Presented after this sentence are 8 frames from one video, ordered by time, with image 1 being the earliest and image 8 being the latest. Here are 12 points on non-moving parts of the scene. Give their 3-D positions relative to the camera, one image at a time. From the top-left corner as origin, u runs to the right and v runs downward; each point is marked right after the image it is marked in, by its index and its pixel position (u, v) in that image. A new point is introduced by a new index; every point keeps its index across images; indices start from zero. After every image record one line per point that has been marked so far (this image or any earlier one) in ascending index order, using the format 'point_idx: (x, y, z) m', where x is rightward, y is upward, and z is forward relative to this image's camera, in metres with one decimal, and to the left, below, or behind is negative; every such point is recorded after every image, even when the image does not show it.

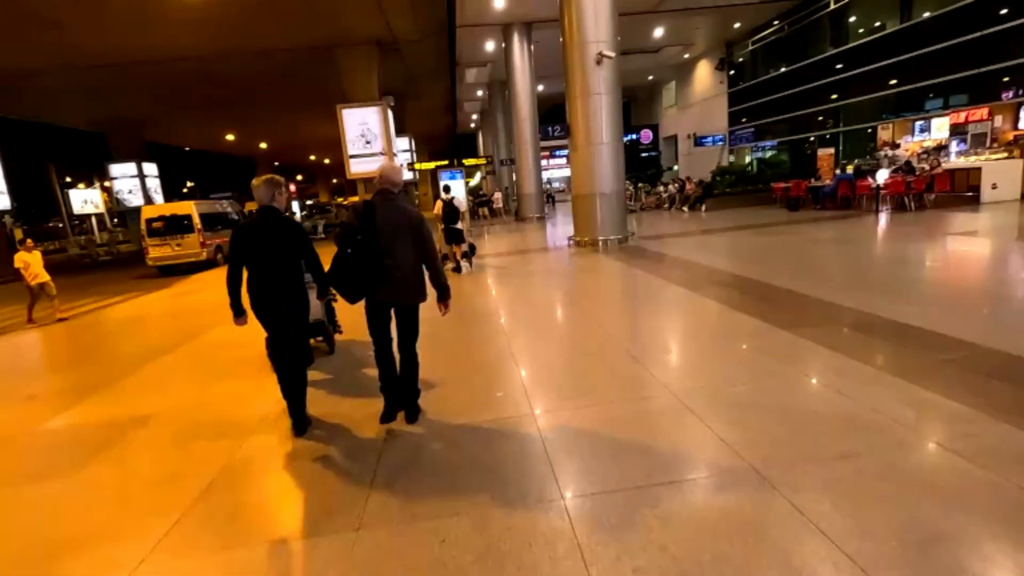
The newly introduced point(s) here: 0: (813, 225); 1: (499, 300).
0: (+6.7, +1.6, +12.2) m
1: (-0.5, +0.5, +10.6) m
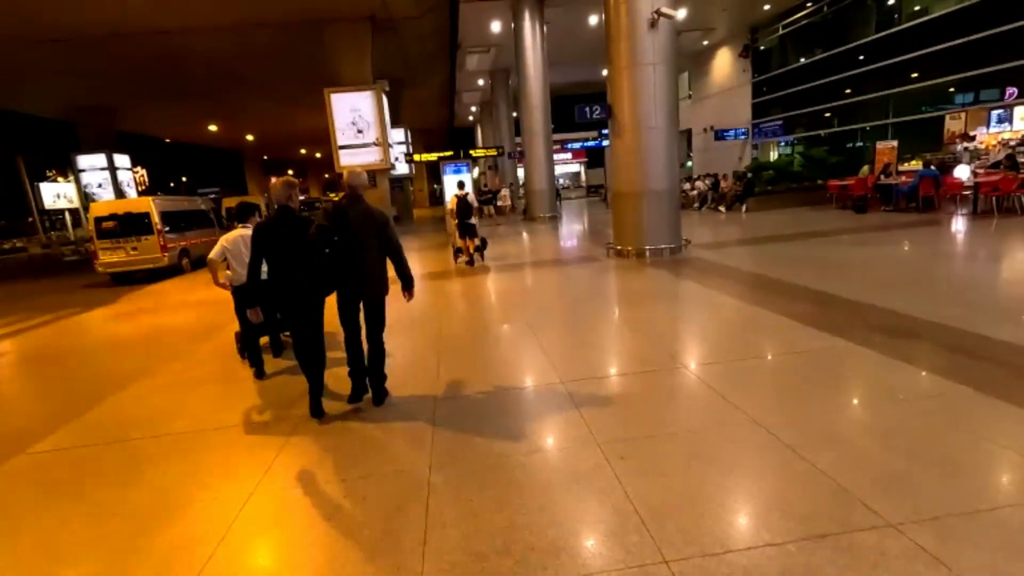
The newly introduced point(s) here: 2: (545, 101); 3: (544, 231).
0: (+7.1, +1.3, +10.4) m
1: (-0.1, +0.2, +8.7) m
2: (+1.3, +6.7, +18.8) m
3: (+0.9, +1.8, +16.9) m
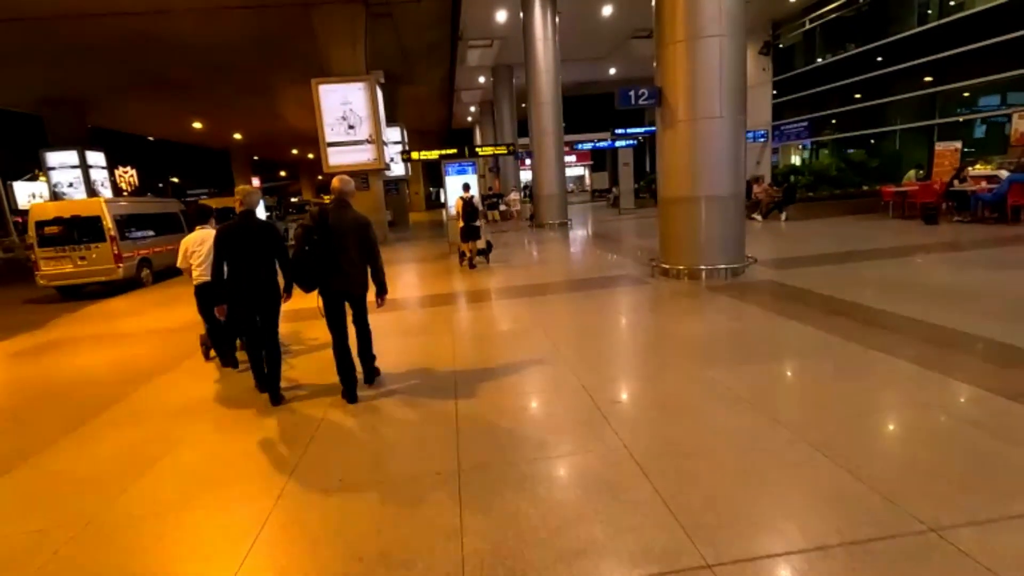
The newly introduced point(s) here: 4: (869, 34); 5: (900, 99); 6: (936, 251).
0: (+7.3, +0.9, +8.9) m
1: (+0.1, -0.1, +7.1) m
2: (+1.5, +6.2, +17.3) m
3: (+1.1, +1.4, +15.4) m
4: (+13.4, +9.5, +19.8) m
5: (+13.8, +6.7, +18.9) m
6: (+6.6, +0.6, +8.3) m
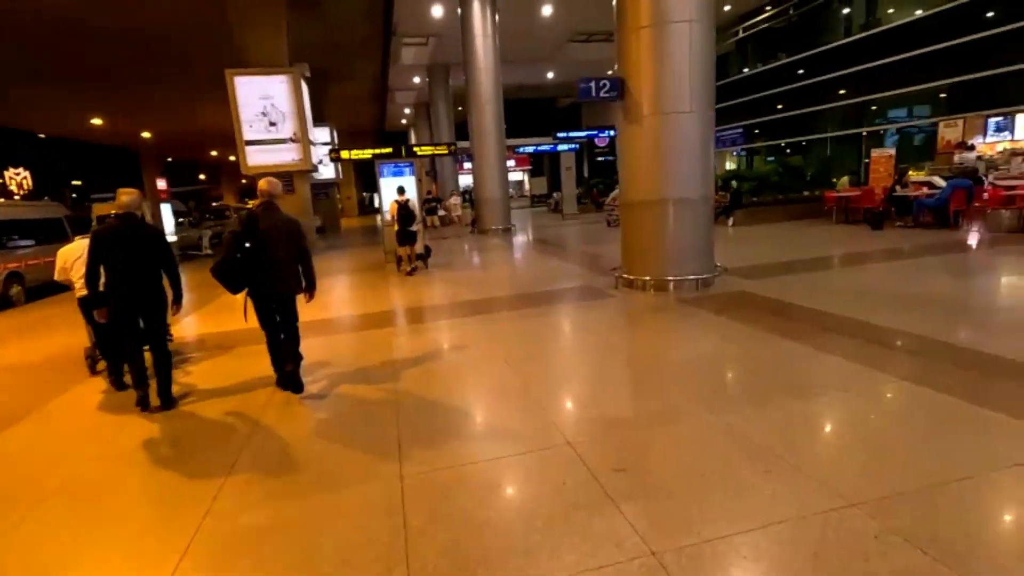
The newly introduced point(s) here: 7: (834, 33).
0: (+6.4, +0.8, +8.9) m
1: (-0.5, -0.3, +6.3) m
2: (-0.4, +6.0, +16.6) m
3: (-0.5, +1.2, +14.6) m
4: (+11.0, +9.4, +20.5) m
5: (+11.6, +6.6, +19.7) m
6: (+5.8, +0.5, +8.3) m
7: (+11.4, +9.1, +19.0) m
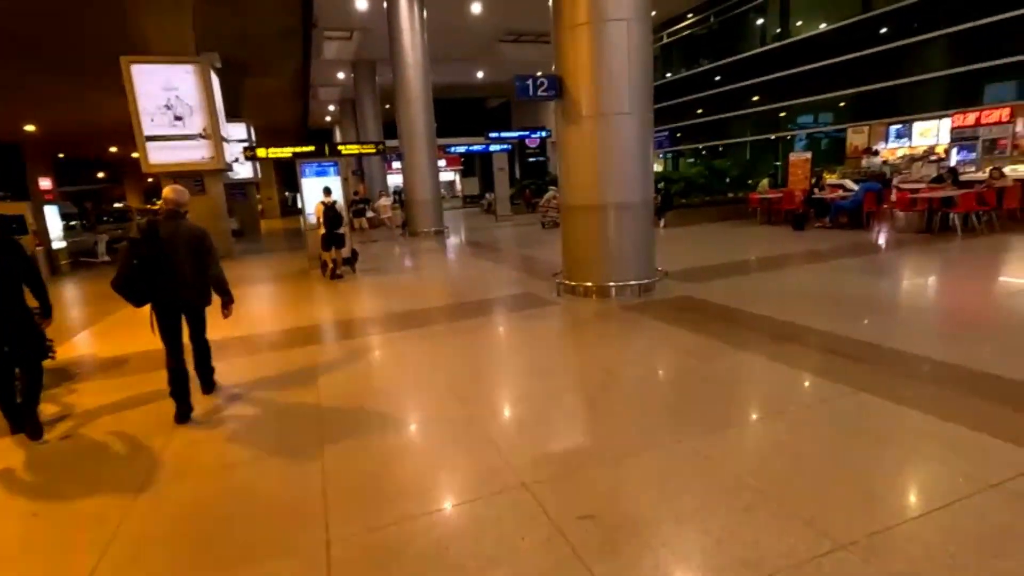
0: (+5.3, +0.8, +9.3) m
1: (-1.2, -0.4, +5.9) m
2: (-2.6, +5.9, +16.1) m
3: (-2.3, +1.1, +14.1) m
4: (+8.3, +9.5, +21.4) m
5: (+9.0, +6.7, +20.6) m
6: (+4.8, +0.5, +8.6) m
7: (+8.8, +9.2, +19.9) m
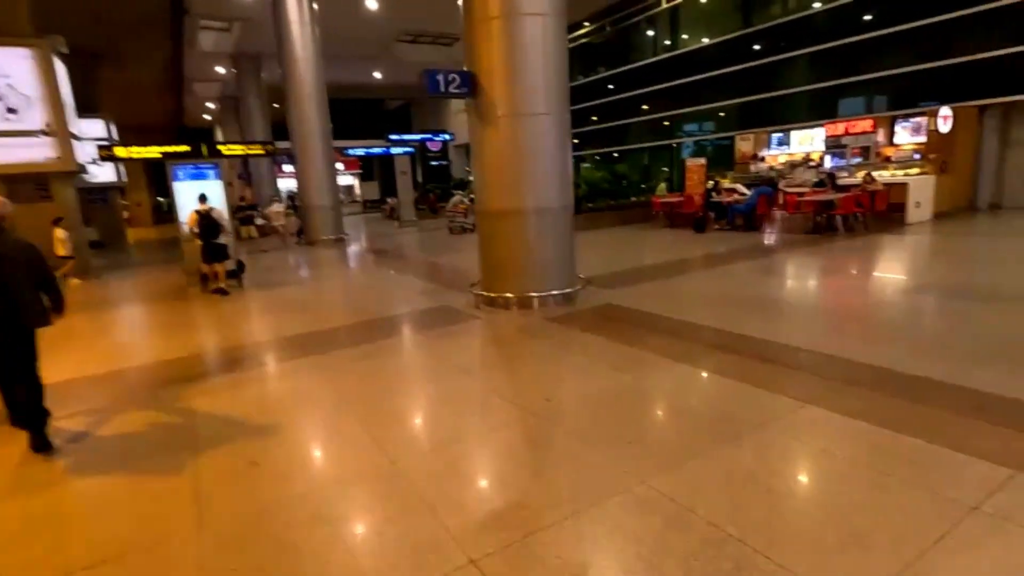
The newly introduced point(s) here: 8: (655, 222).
0: (+3.7, +0.8, +9.7) m
1: (-2.0, -0.6, +5.2) m
2: (-5.4, +5.5, +15.0) m
3: (-4.6, +0.8, +13.1) m
4: (+4.2, +9.5, +22.2) m
5: (+5.1, +6.7, +21.5) m
6: (+3.4, +0.5, +8.9) m
7: (+5.0, +9.2, +20.8) m
8: (+3.4, +1.6, +12.6) m
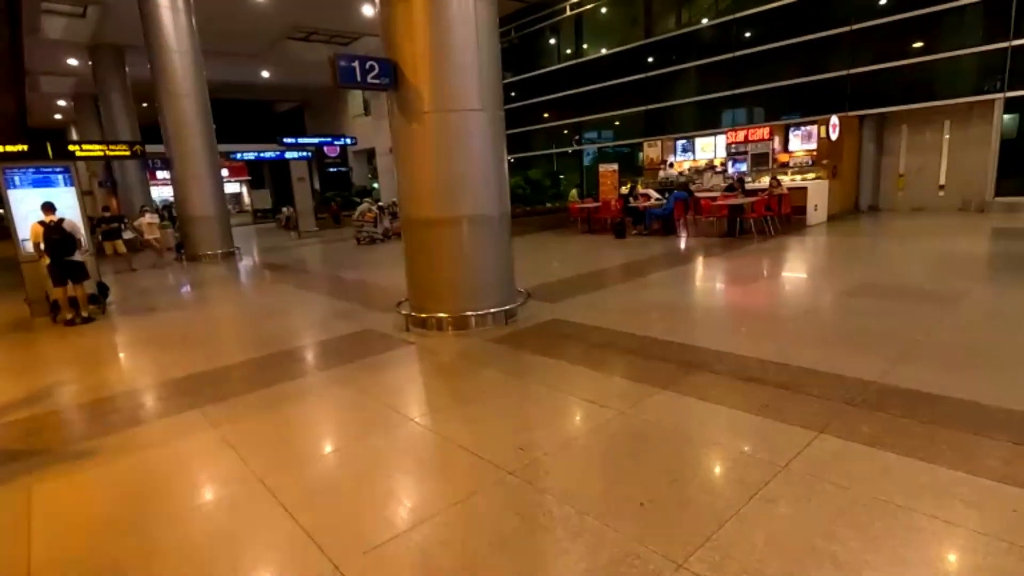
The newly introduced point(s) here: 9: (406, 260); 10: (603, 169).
0: (+2.3, +0.7, +9.7) m
1: (-2.5, -0.8, +4.2) m
2: (-7.8, +5.0, +13.3) m
3: (-6.5, +0.3, +11.6) m
4: (+0.2, +9.2, +22.1) m
5: (+1.3, +6.5, +21.6) m
6: (+2.1, +0.4, +8.9) m
7: (+1.3, +9.0, +20.9) m
8: (+1.4, +1.4, +12.5) m
9: (-1.0, +0.3, +4.9) m
10: (+2.1, +2.8, +12.5) m
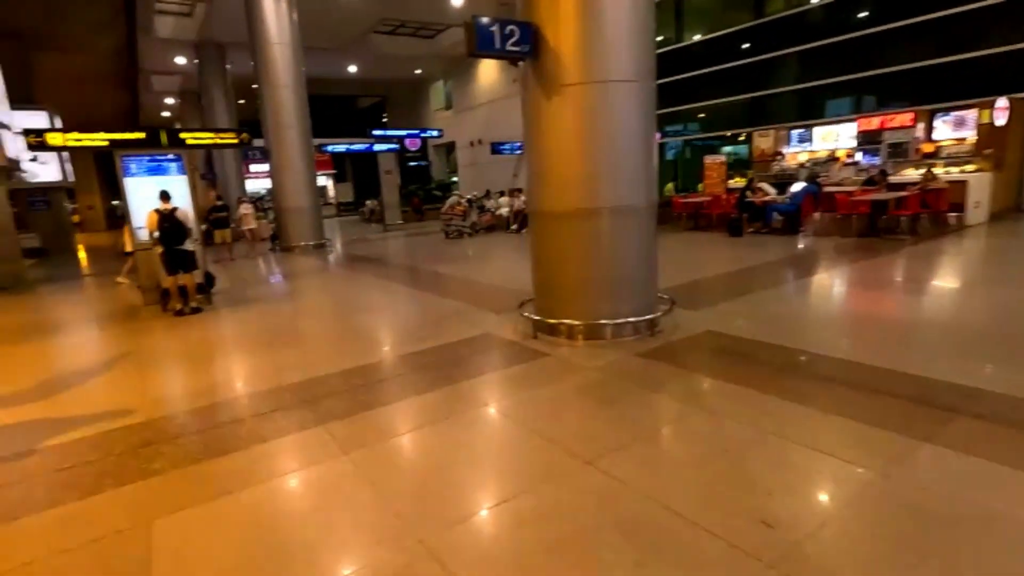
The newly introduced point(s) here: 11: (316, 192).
0: (+4.0, +0.6, +8.7) m
1: (-1.5, -0.8, +3.8) m
2: (-5.5, +5.2, +13.5) m
3: (-4.5, +0.5, +11.6) m
4: (+3.6, +9.2, +21.2) m
5: (+4.7, +6.5, +20.6) m
6: (+3.7, +0.3, +7.9) m
7: (+4.6, +9.0, +19.9) m
8: (+3.5, +1.4, +11.6) m
9: (+0.2, +0.2, +4.3) m
10: (+4.2, +2.7, +11.5) m
11: (-5.1, +2.5, +13.9) m
